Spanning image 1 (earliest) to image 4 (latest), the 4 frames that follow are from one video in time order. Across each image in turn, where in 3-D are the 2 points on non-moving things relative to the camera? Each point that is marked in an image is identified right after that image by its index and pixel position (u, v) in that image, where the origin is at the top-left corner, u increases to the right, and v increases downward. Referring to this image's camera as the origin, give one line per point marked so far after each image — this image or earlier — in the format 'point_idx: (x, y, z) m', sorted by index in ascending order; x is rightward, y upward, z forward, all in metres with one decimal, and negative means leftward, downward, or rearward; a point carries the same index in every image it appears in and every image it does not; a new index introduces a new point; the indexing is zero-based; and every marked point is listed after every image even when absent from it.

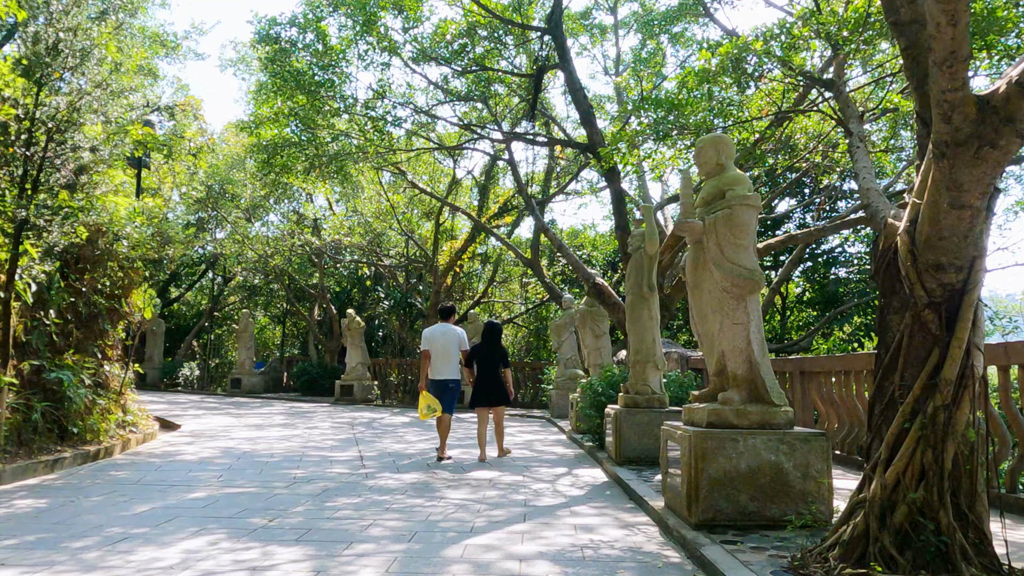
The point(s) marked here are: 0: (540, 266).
0: (+0.7, +0.5, +18.1) m
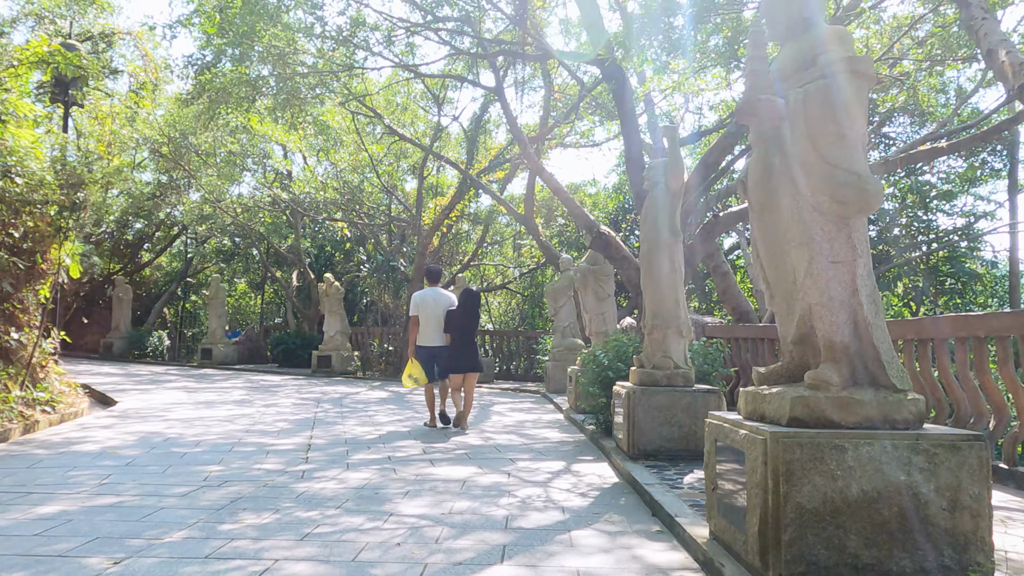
0: (+0.5, +1.4, +16.3) m
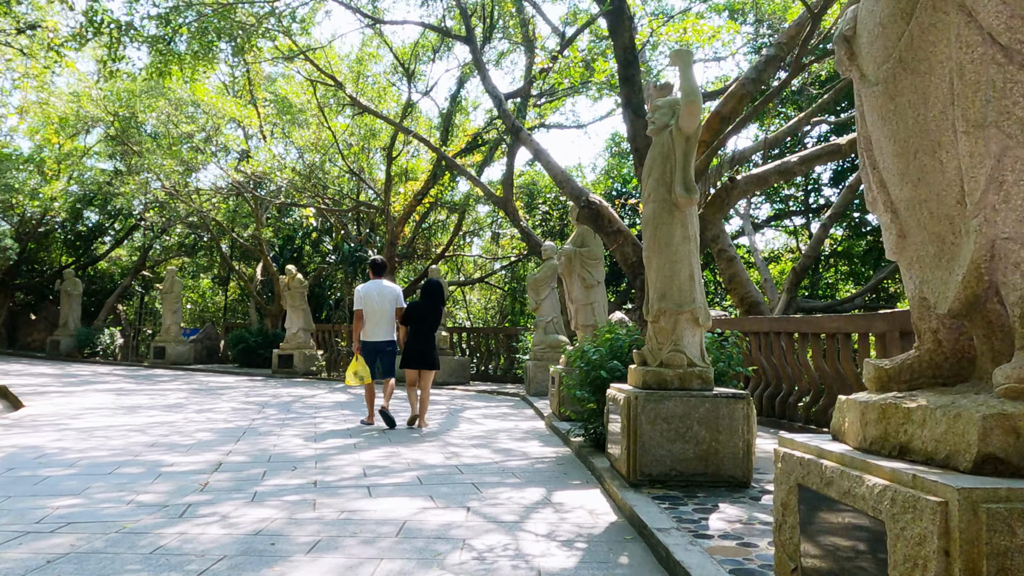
0: (+0.1, +1.5, +14.8) m
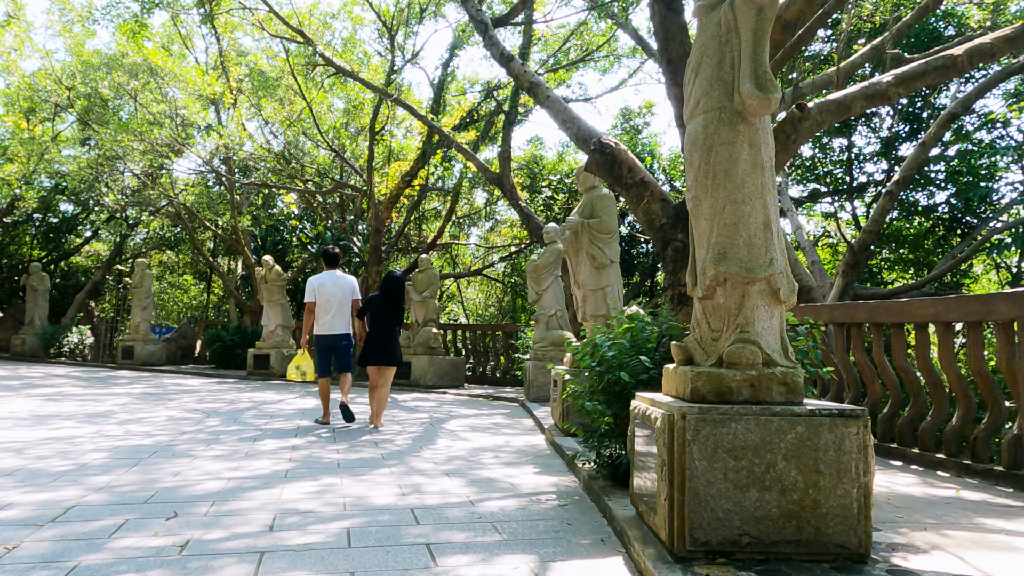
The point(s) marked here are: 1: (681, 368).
0: (0.0, +1.7, +13.1) m
1: (+0.7, -0.3, +3.1) m
